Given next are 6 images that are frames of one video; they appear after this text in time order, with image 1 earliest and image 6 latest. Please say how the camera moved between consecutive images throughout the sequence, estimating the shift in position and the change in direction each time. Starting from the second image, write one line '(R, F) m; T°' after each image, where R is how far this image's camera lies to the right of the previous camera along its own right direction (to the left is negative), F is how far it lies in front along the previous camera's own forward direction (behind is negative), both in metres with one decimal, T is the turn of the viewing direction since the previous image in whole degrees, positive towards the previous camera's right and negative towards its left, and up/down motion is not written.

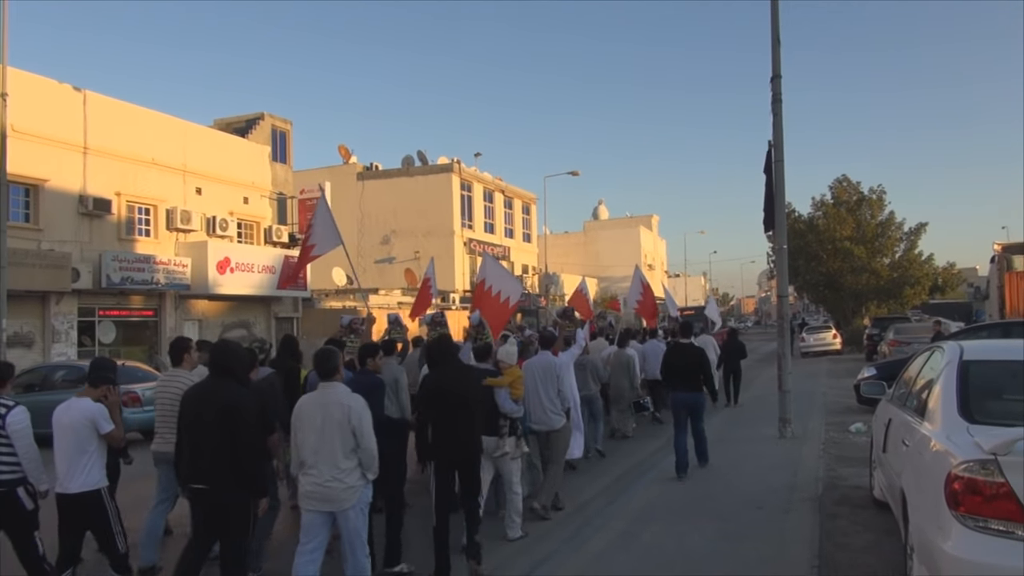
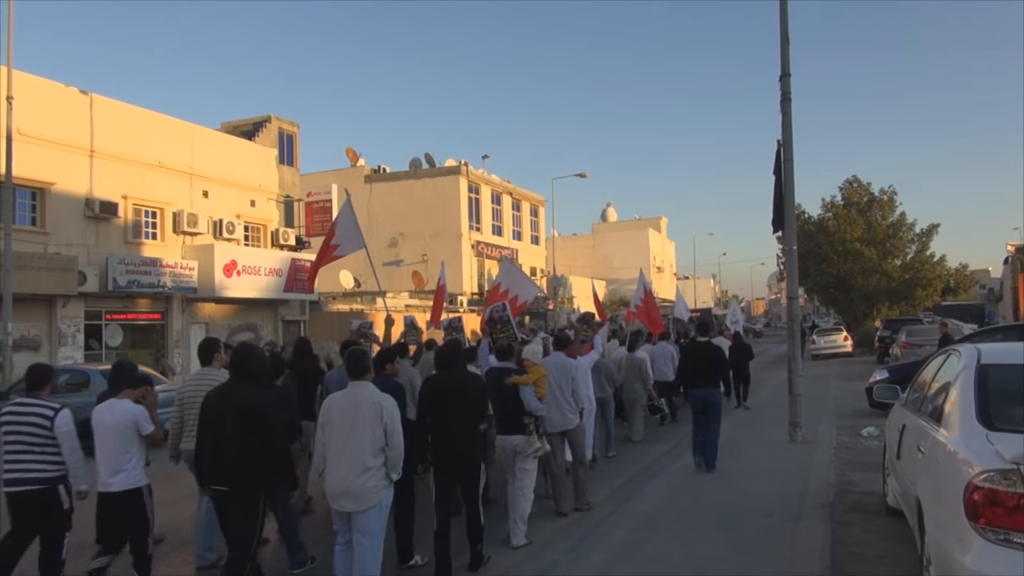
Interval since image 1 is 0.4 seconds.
(+0.1, +0.1) m; -1°
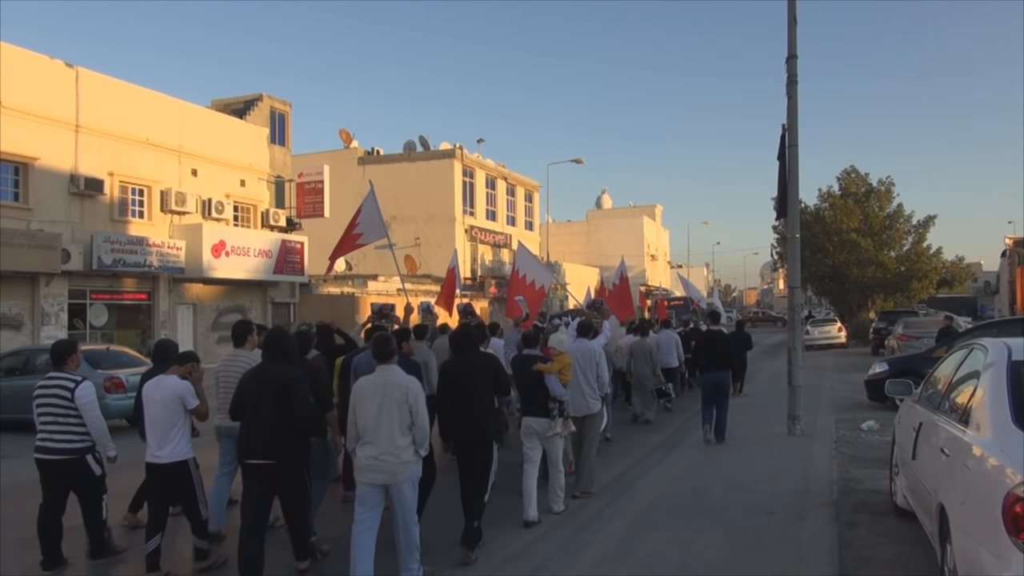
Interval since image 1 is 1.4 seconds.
(0.0, +0.3) m; +1°
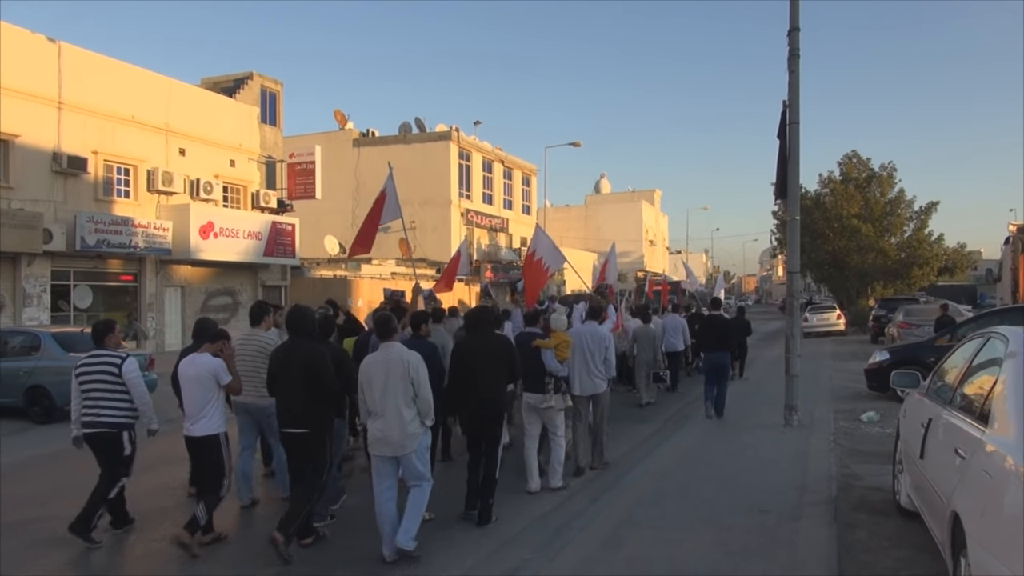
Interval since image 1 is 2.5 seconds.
(+0.2, +0.5) m; 0°
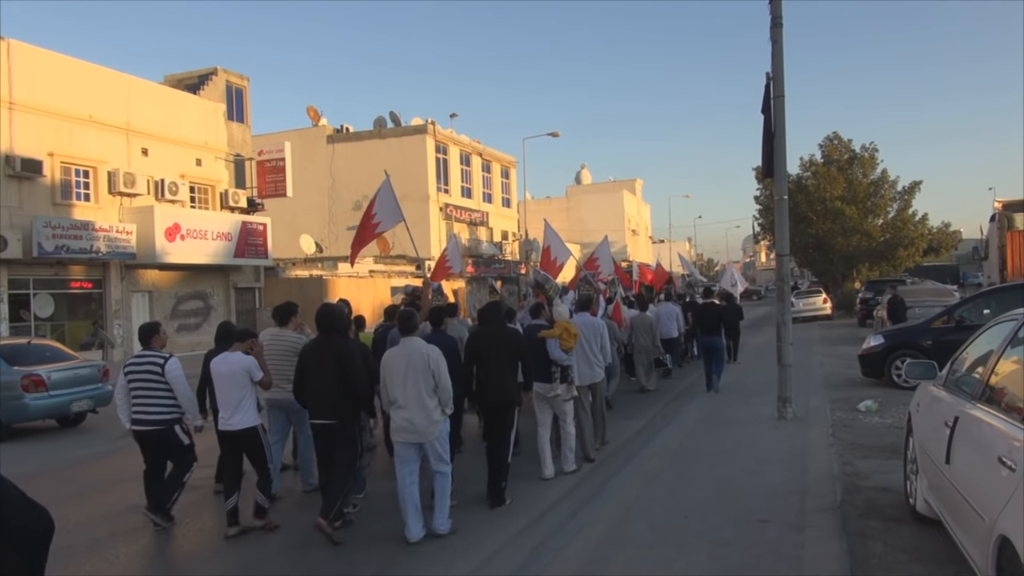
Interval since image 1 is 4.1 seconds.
(+0.2, +0.7) m; +1°
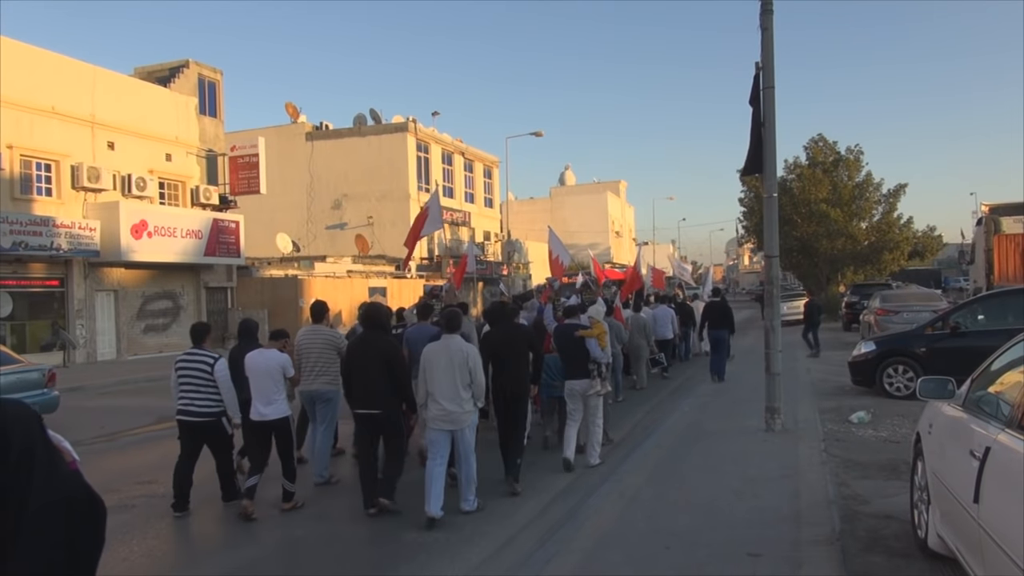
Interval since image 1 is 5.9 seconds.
(+0.1, +0.6) m; +1°
